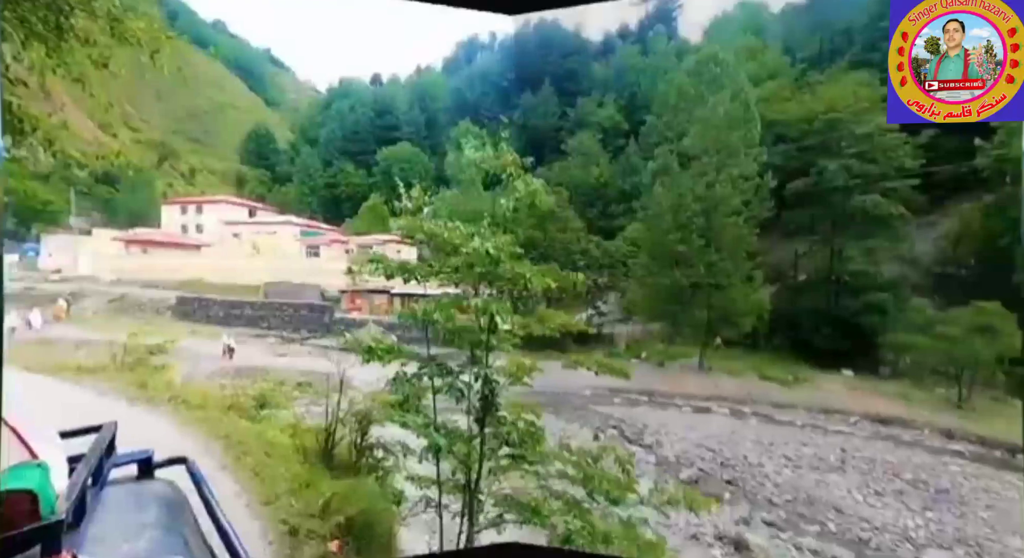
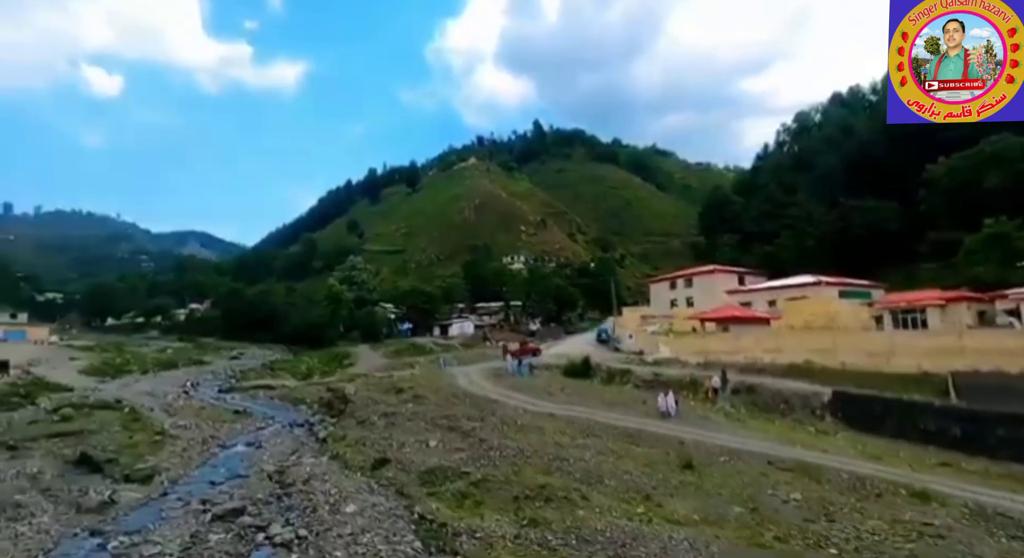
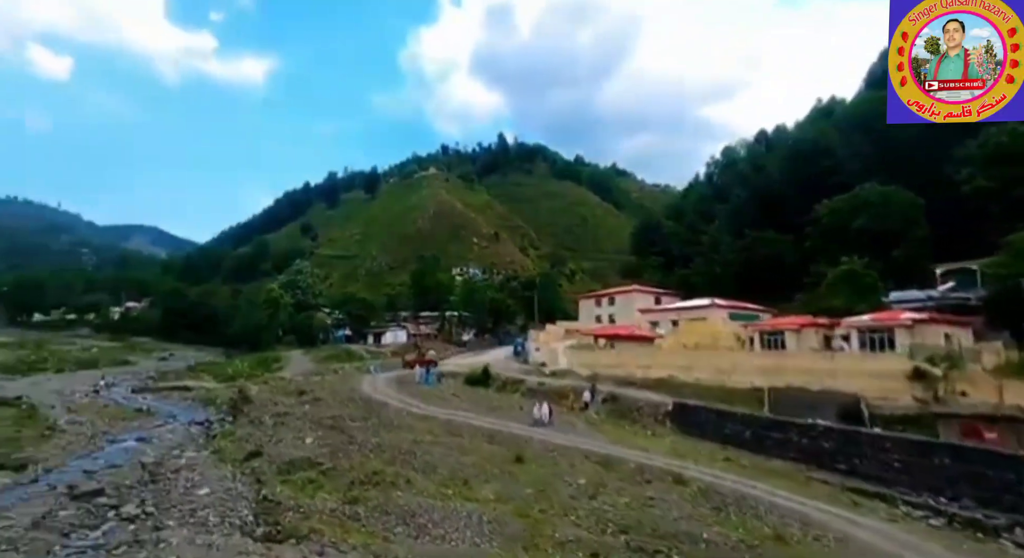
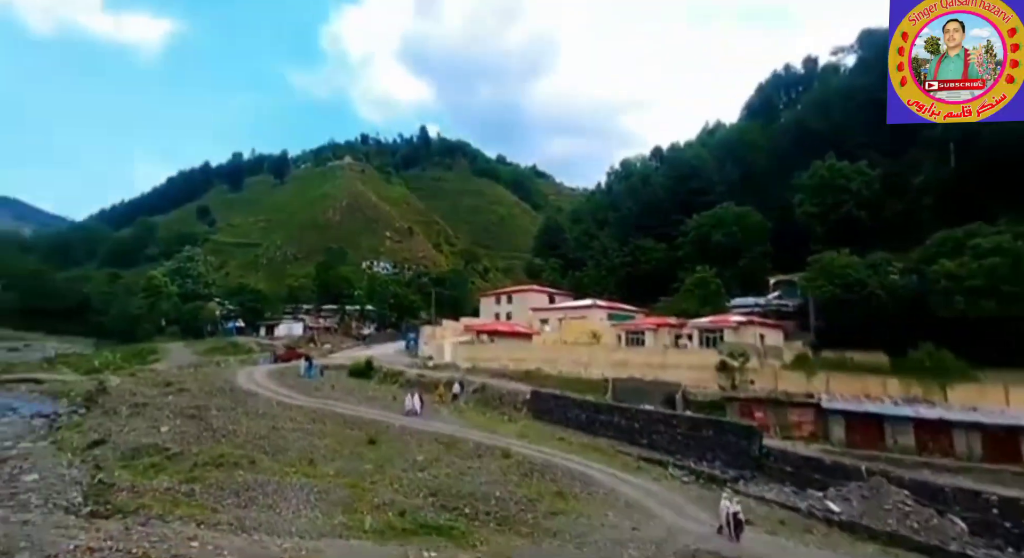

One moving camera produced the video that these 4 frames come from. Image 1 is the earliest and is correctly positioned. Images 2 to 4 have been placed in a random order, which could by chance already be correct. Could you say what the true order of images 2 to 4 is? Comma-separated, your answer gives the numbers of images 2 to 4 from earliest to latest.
4, 3, 2
